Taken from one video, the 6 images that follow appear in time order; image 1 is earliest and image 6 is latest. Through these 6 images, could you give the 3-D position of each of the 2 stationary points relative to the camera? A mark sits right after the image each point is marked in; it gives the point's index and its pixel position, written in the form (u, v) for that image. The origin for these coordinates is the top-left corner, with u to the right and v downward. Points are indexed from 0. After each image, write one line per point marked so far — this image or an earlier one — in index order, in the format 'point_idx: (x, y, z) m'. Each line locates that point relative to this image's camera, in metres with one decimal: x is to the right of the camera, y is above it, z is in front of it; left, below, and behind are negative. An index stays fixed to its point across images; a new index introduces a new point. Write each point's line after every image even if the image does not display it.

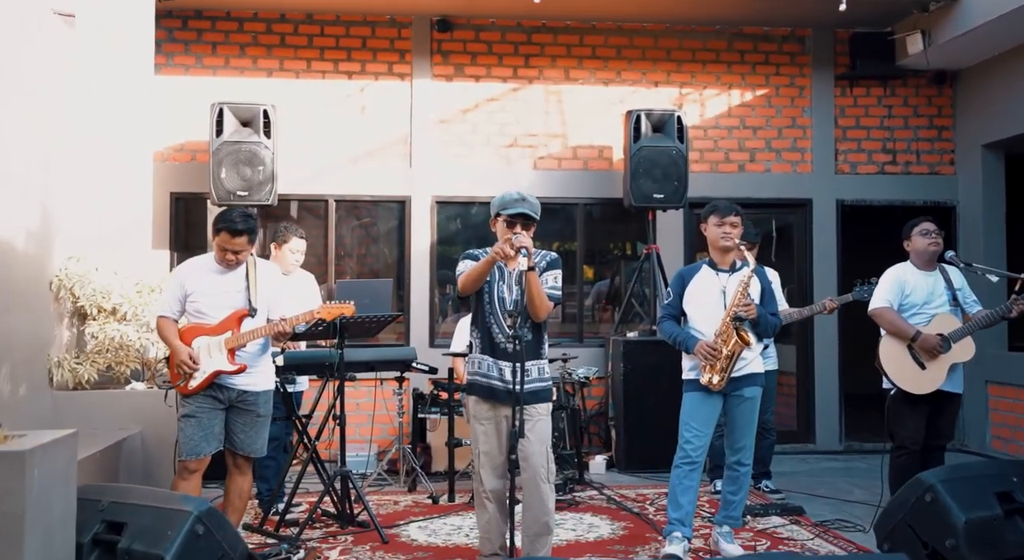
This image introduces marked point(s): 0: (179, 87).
0: (-2.6, +1.5, +7.1) m
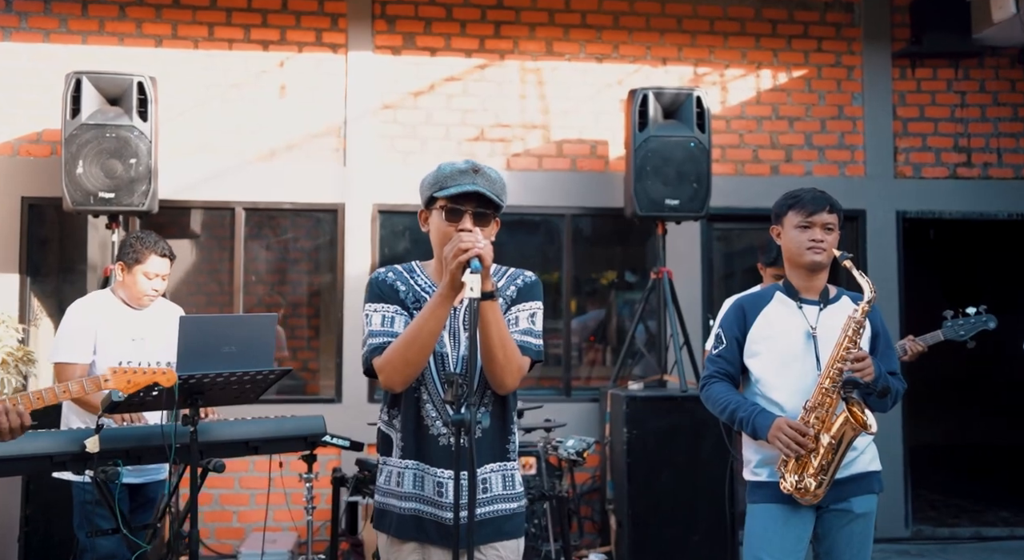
0: (-2.8, +1.3, +5.4) m
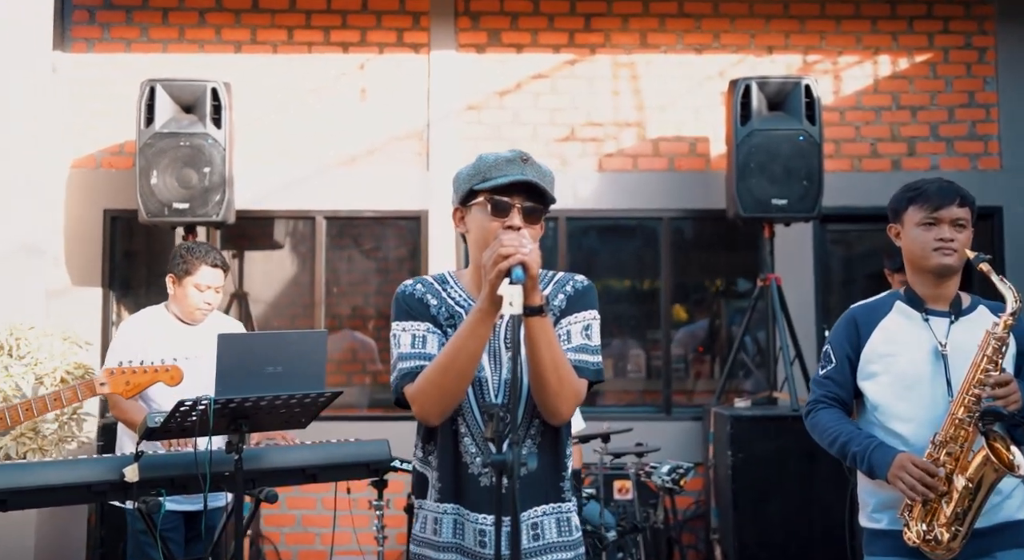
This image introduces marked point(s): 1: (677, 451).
0: (-2.3, +1.2, +5.3) m
1: (+1.0, -1.0, +5.3) m
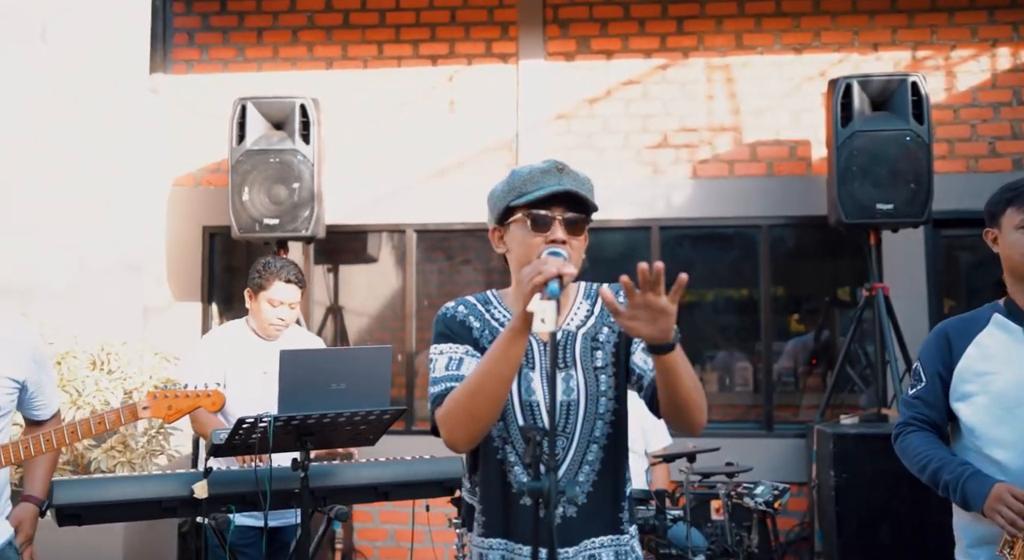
0: (-1.8, +1.1, +5.5) m
1: (+1.5, -1.0, +5.0) m
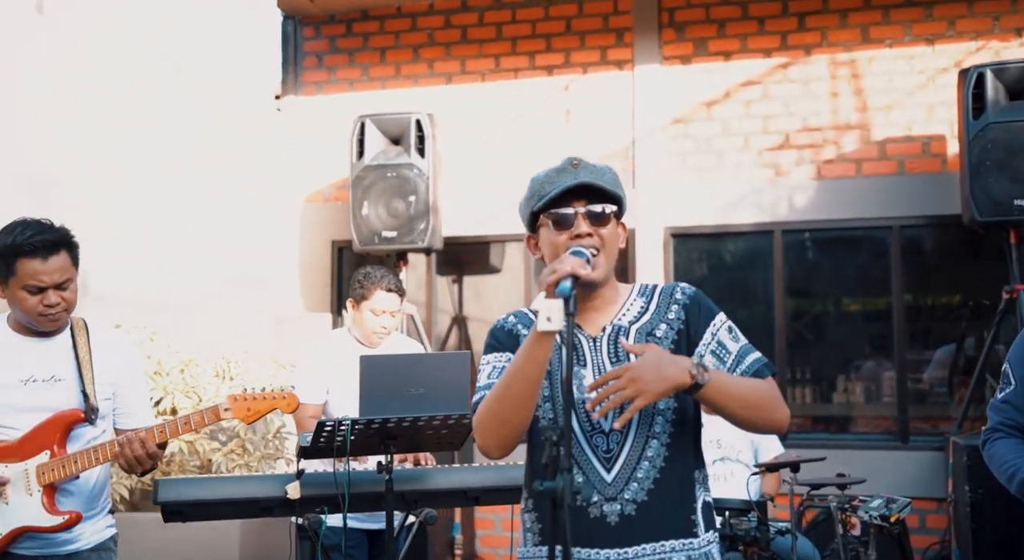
0: (-1.1, +1.1, +5.7) m
1: (+2.1, -1.0, +4.8) m
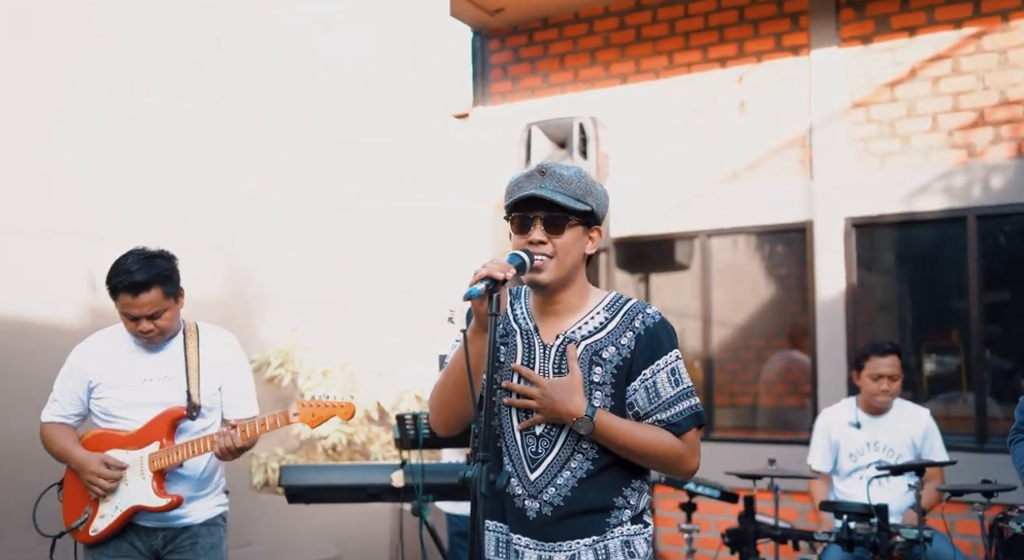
0: (+0.1, +1.1, +6.0) m
1: (+2.9, -1.0, +4.2) m
